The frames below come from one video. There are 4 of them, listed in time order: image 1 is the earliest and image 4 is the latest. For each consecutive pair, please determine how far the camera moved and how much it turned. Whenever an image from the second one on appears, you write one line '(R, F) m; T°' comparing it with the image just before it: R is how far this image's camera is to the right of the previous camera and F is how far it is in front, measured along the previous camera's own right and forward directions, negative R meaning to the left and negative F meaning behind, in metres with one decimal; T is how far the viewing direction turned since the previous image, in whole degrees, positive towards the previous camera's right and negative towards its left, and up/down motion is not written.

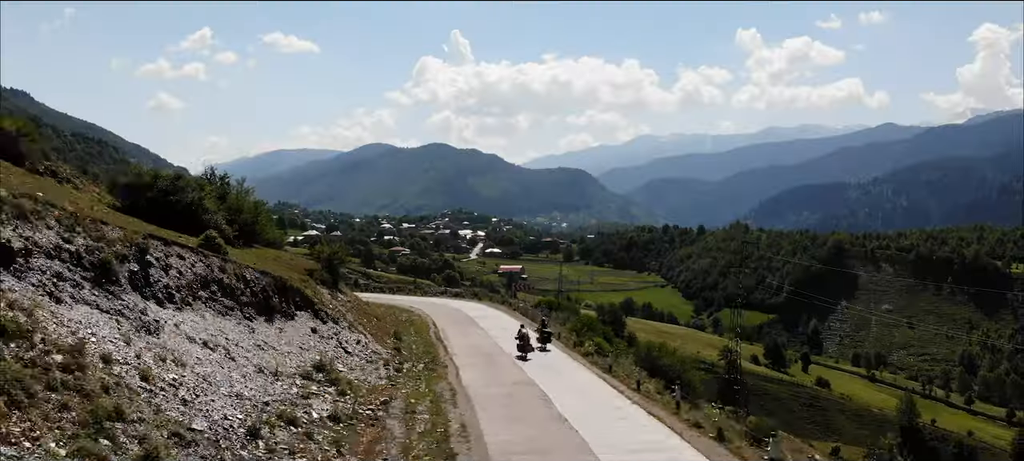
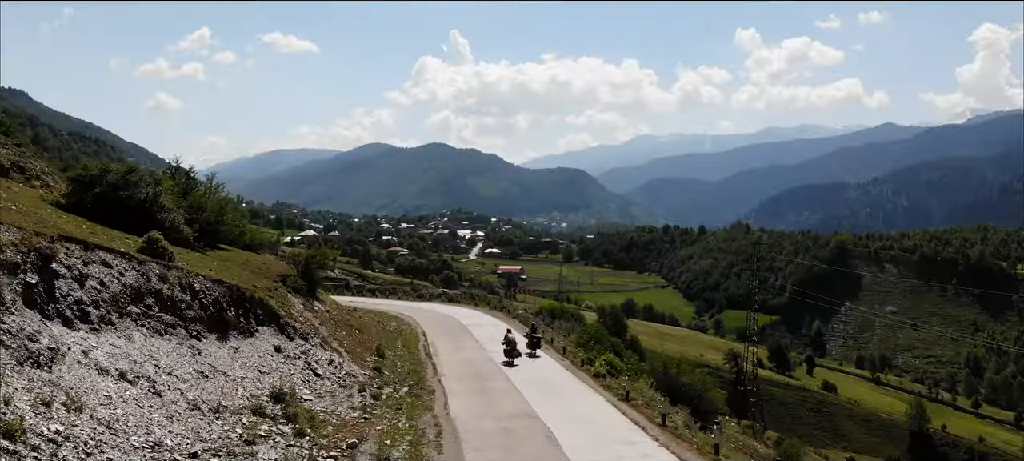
(0.0, +2.1) m; 0°
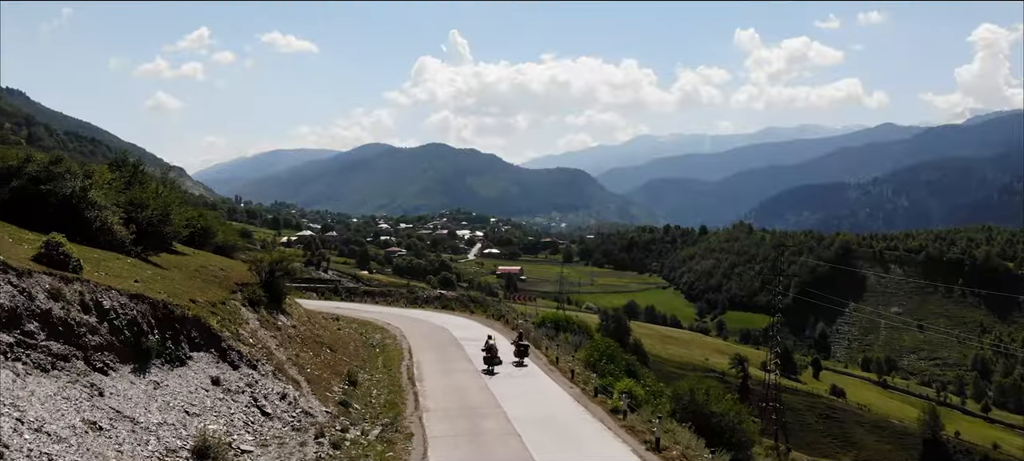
(0.0, +2.4) m; 0°
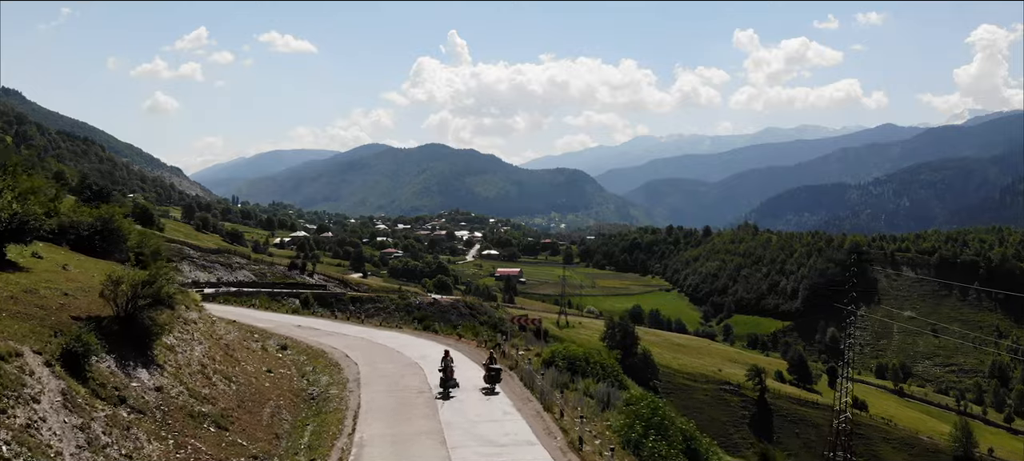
(0.0, +5.2) m; 0°
